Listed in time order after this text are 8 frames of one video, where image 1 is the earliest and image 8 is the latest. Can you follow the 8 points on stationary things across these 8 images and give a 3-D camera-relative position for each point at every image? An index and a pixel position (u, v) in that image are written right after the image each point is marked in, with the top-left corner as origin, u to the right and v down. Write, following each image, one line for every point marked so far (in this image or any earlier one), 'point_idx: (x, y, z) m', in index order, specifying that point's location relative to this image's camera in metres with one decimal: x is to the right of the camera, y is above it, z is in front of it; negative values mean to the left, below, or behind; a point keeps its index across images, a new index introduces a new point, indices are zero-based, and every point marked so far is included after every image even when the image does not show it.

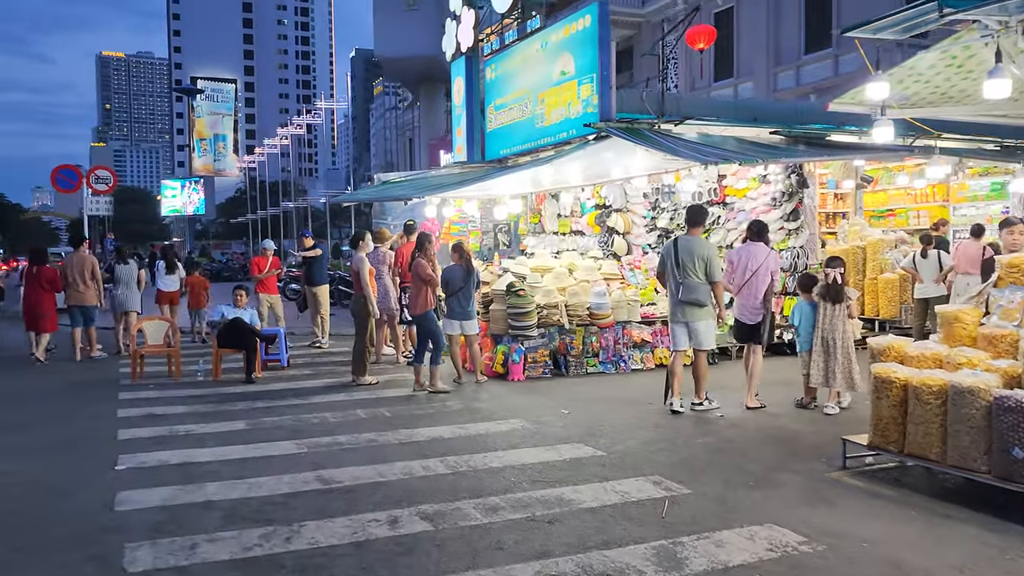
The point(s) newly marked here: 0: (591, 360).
0: (+0.8, -0.8, +9.2) m
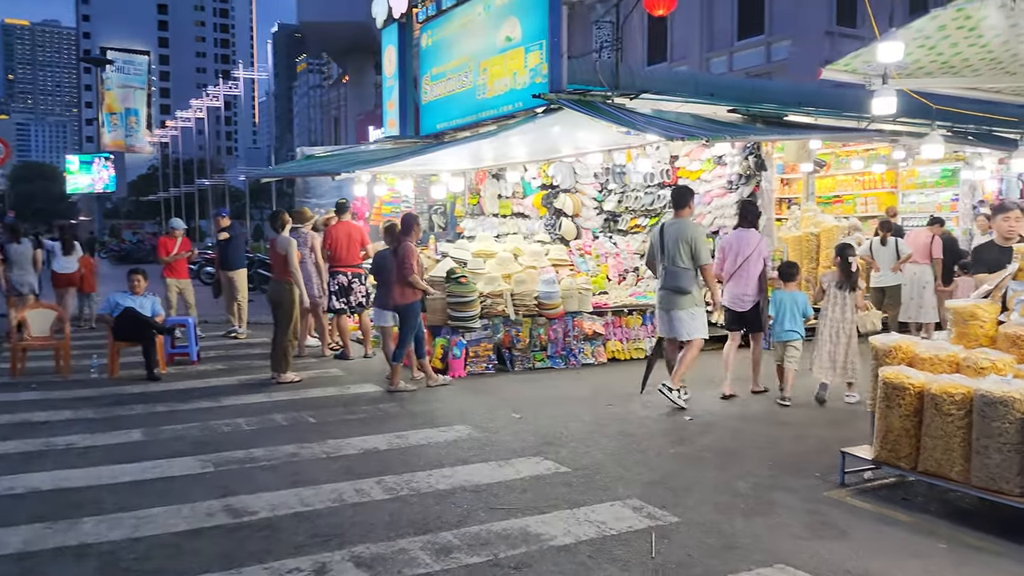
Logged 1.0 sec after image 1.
0: (+0.3, -0.6, +8.4) m
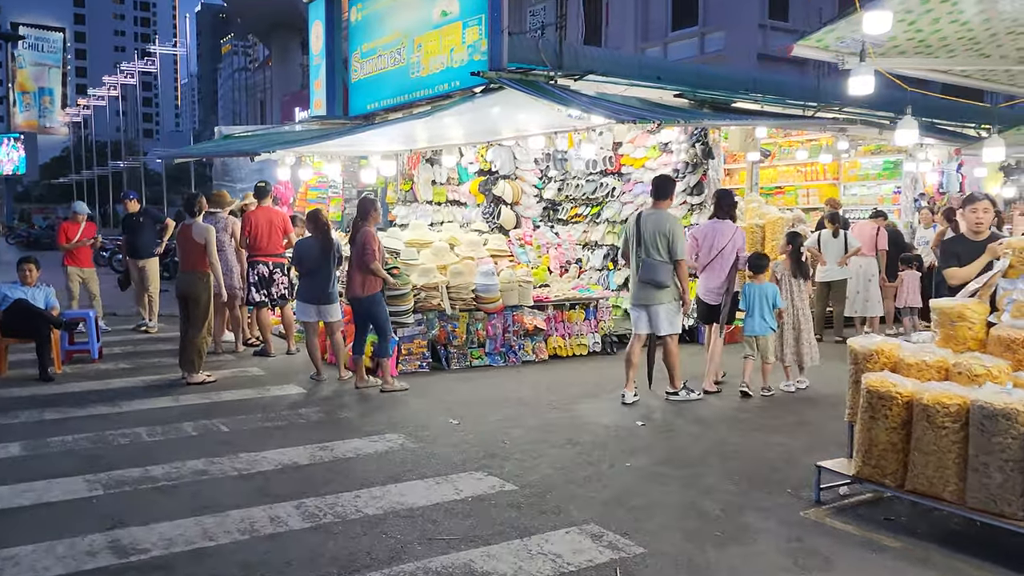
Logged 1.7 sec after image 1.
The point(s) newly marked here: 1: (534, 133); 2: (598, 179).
0: (-0.3, -0.6, +7.9) m
1: (+0.2, +1.6, +8.8) m
2: (+1.0, +1.3, +10.4) m
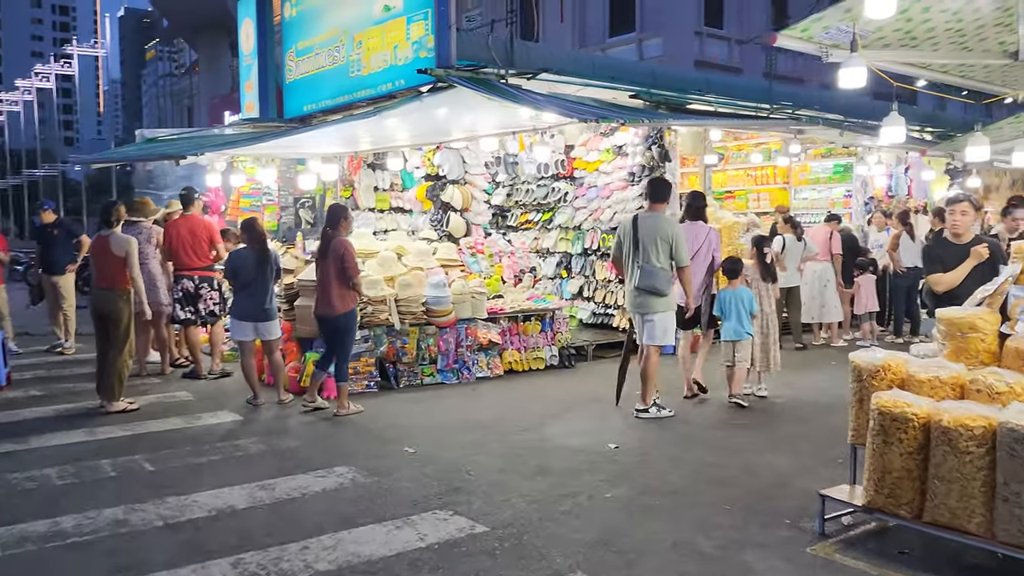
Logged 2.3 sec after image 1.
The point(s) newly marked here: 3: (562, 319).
0: (-0.7, -0.7, +7.3) m
1: (-0.3, +1.5, +8.4) m
2: (+0.4, +1.2, +10.0) m
3: (+0.5, -0.3, +8.3) m
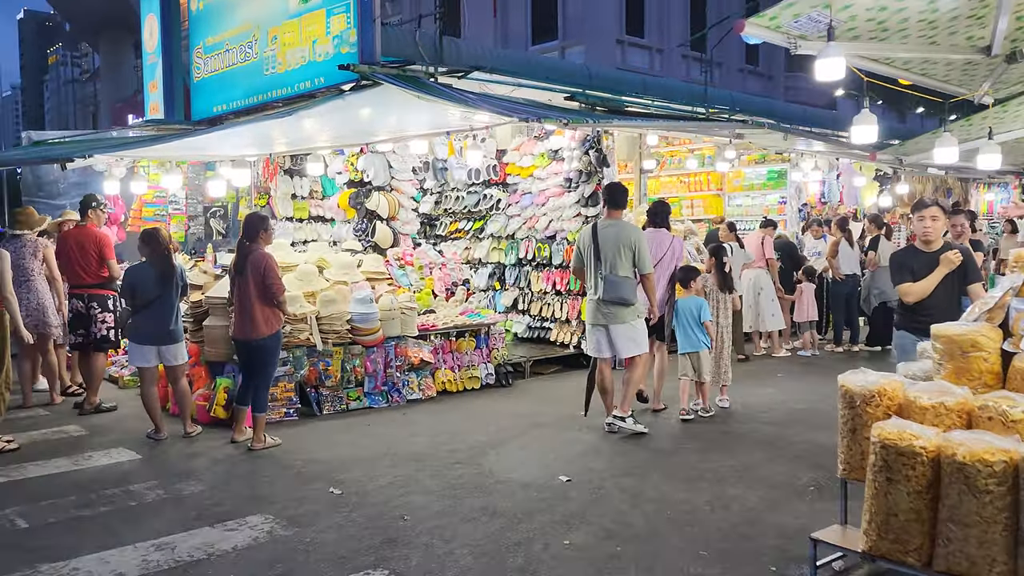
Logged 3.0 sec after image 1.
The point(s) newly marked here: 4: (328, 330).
0: (-1.2, -0.8, +6.7) m
1: (-0.9, +1.4, +7.8) m
2: (-0.3, +1.1, +9.4) m
3: (-0.1, -0.4, +7.8) m
4: (-1.4, -0.3, +6.5) m
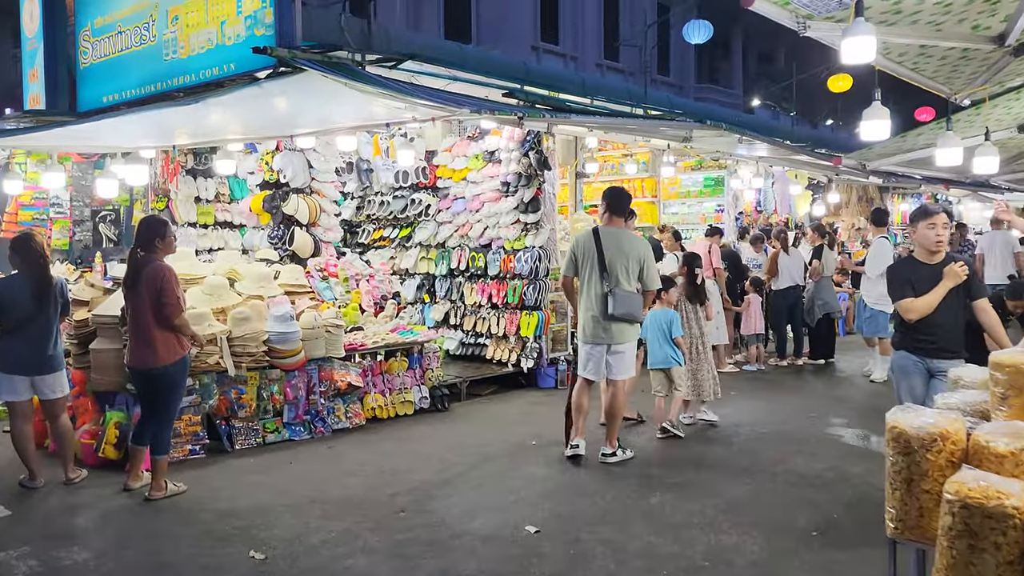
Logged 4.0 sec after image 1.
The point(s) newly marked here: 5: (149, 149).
0: (-1.6, -0.9, +5.8) m
1: (-1.4, +1.3, +7.0) m
2: (-1.0, +0.9, +8.7) m
3: (-0.7, -0.5, +7.1) m
4: (-1.8, -0.4, +5.7) m
5: (-3.3, +1.3, +7.9) m
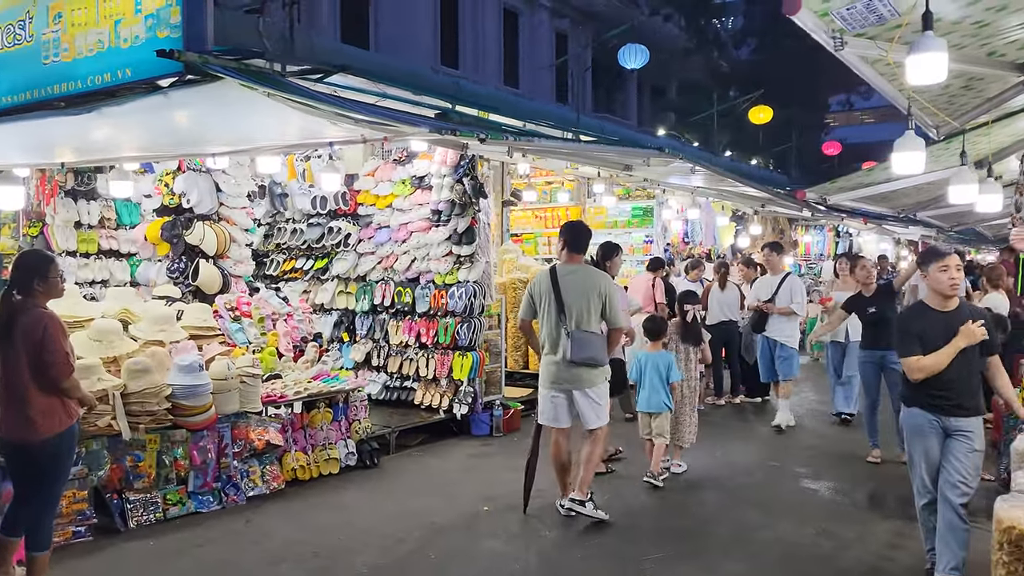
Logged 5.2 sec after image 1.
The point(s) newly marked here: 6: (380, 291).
0: (-1.9, -1.2, +4.9) m
1: (-1.9, +1.0, +6.1) m
2: (-1.7, +0.6, +7.8) m
3: (-1.1, -0.8, +6.3) m
4: (-2.0, -0.7, +4.7) m
5: (-3.9, +1.0, +6.8) m
6: (-1.1, 0.0, +7.5) m
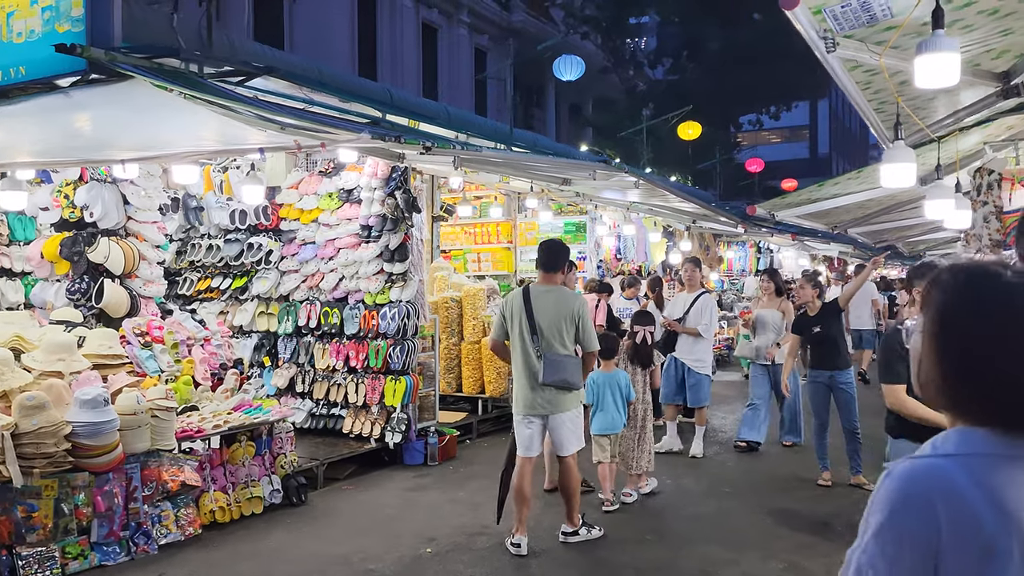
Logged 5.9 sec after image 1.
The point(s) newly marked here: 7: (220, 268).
0: (-2.2, -1.3, +4.3) m
1: (-2.3, +0.8, +5.6) m
2: (-2.3, +0.4, +7.3) m
3: (-1.5, -1.0, +5.8) m
4: (-2.3, -0.8, +4.1) m
5: (-4.3, +0.8, +6.0) m
6: (-1.7, -0.2, +7.0) m
7: (-2.5, +0.2, +7.4) m
